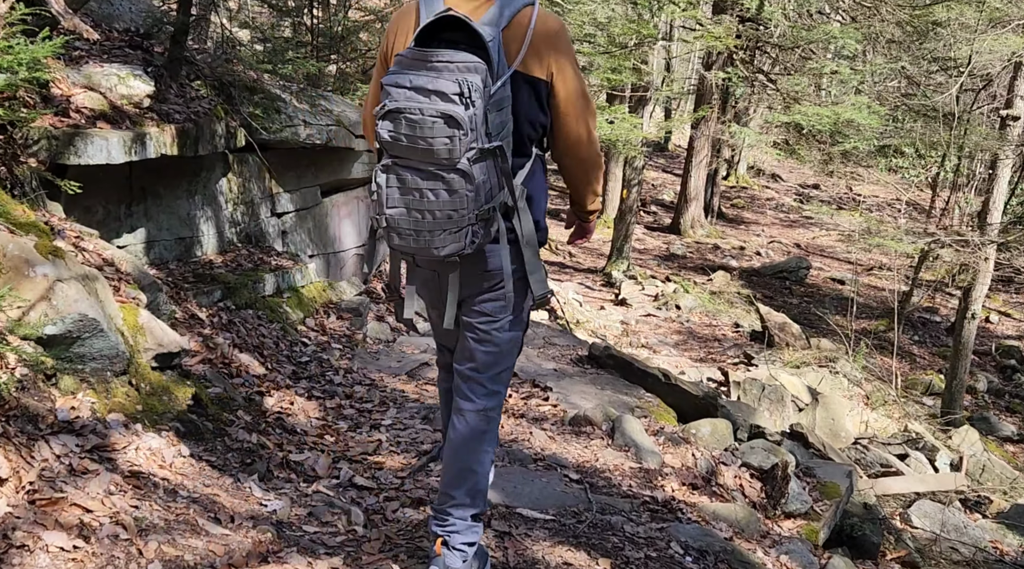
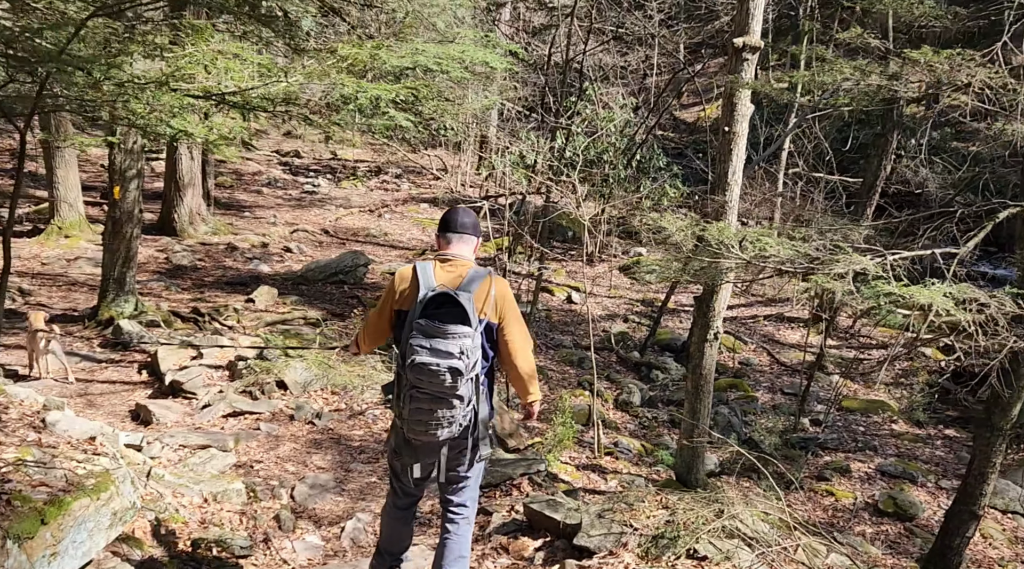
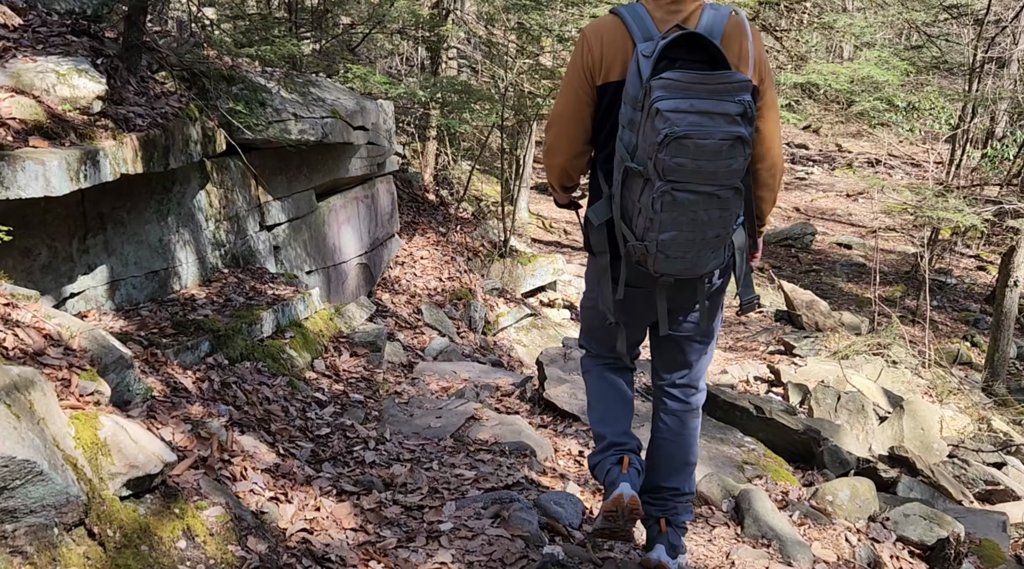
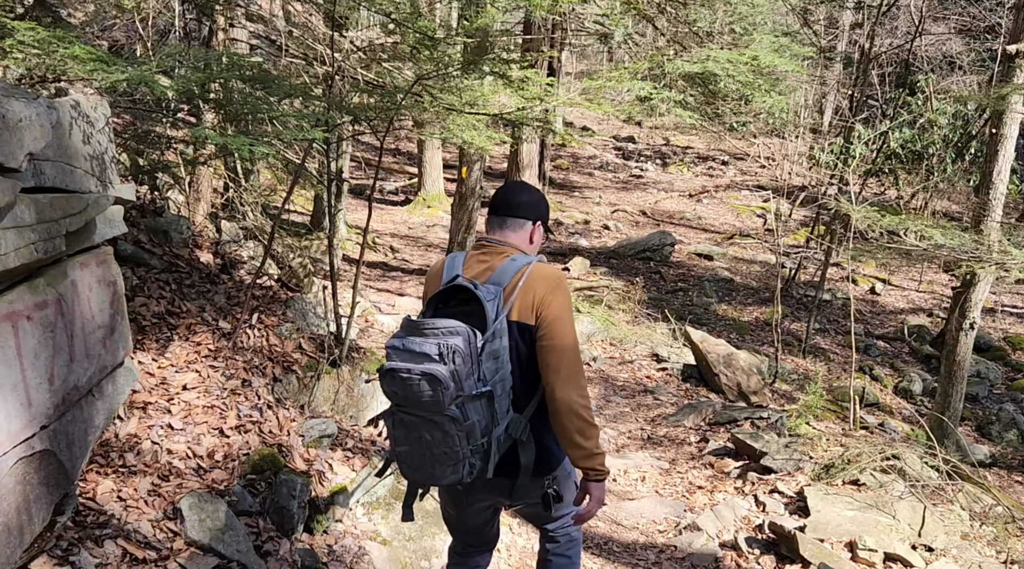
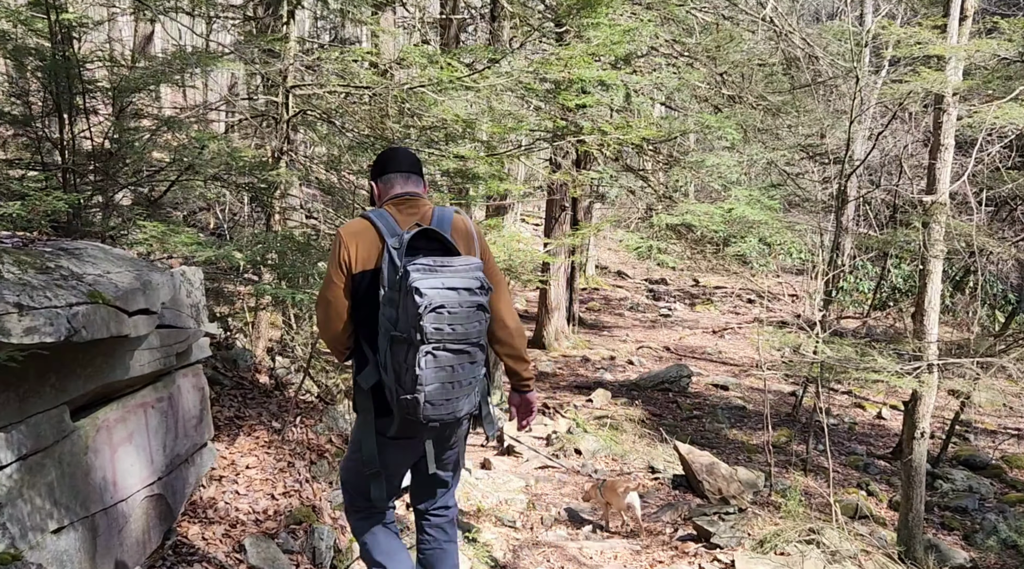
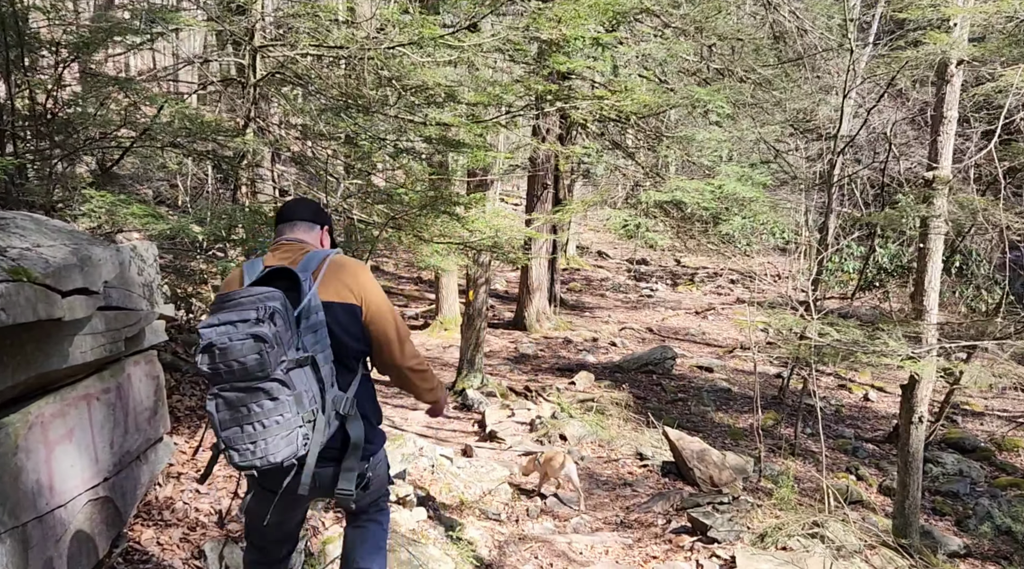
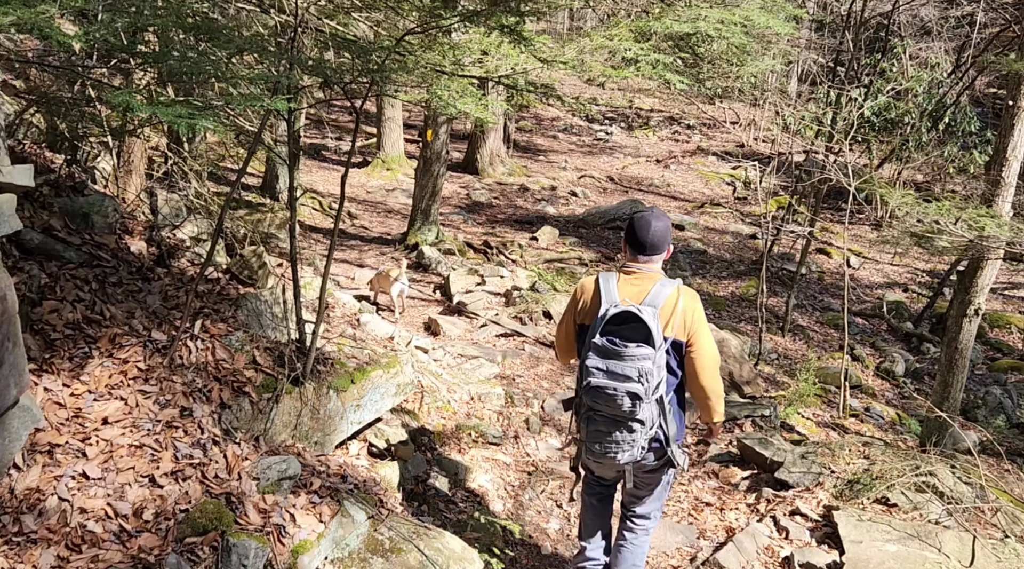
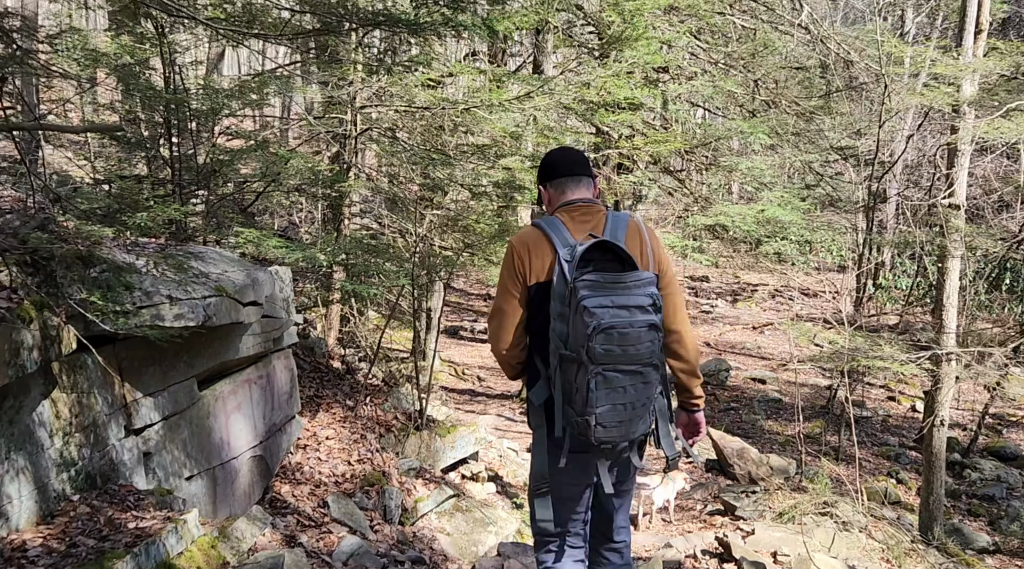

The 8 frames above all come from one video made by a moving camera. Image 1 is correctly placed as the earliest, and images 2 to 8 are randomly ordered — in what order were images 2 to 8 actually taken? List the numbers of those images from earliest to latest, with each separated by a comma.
3, 8, 5, 6, 4, 7, 2
